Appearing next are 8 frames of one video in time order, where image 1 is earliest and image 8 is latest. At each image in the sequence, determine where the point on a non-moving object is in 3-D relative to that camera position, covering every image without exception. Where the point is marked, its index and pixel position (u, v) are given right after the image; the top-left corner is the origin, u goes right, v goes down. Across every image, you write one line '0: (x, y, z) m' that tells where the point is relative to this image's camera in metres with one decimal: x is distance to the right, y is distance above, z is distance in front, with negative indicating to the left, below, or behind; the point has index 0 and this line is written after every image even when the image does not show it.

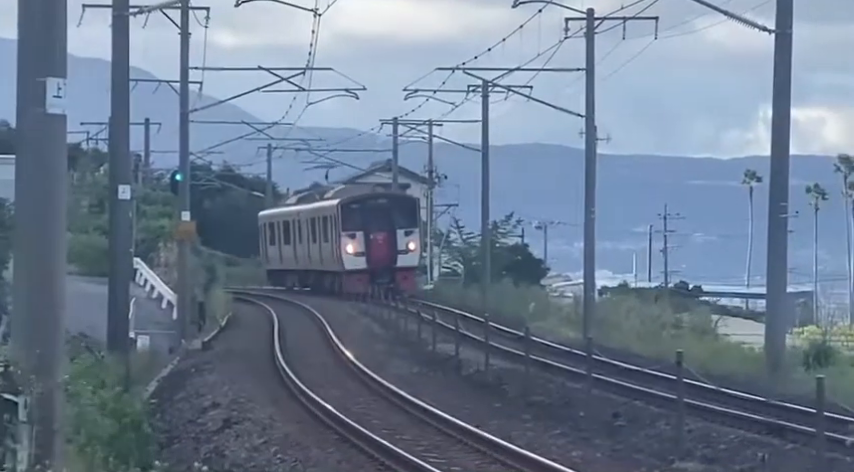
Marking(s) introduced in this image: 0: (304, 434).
0: (-1.4, -2.3, +20.0) m
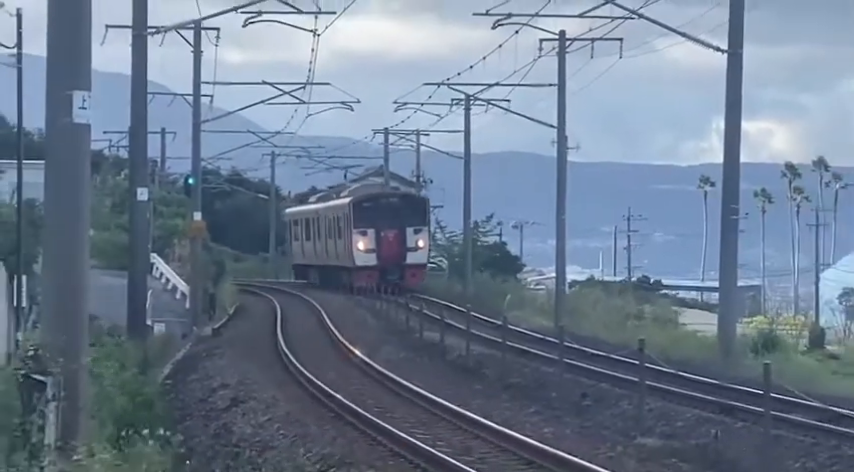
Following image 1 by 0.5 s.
0: (-1.6, -2.2, +22.2) m
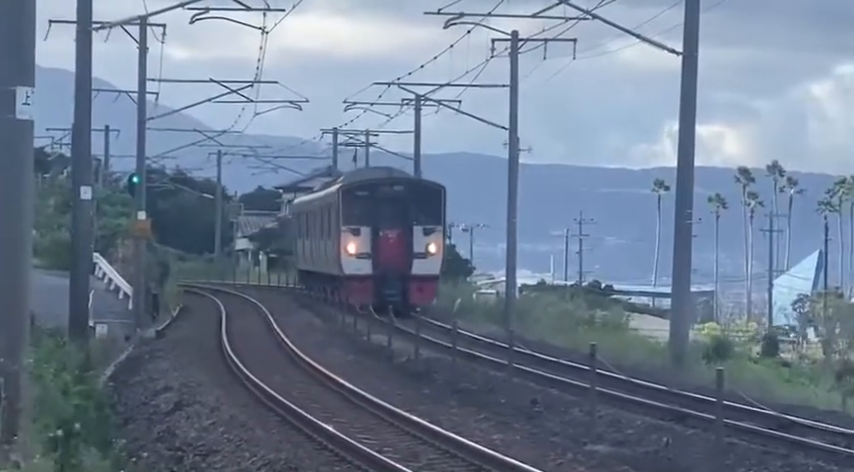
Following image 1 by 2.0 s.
0: (-2.3, -2.3, +21.8) m
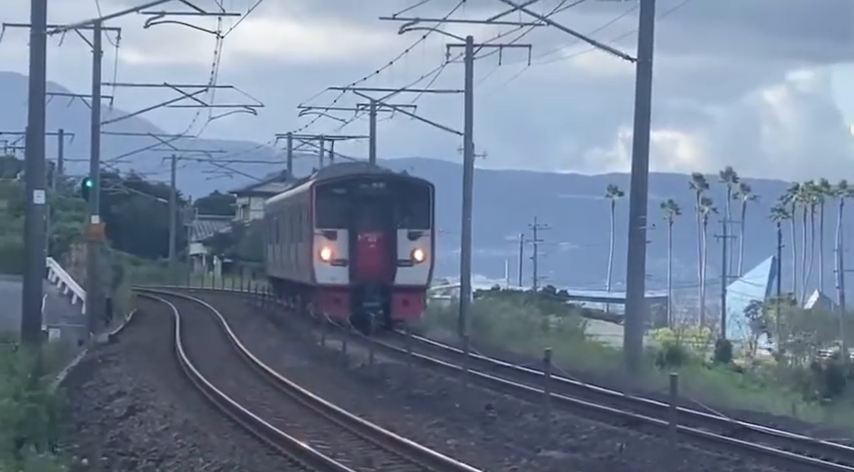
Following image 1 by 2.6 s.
0: (-2.8, -2.3, +21.8) m
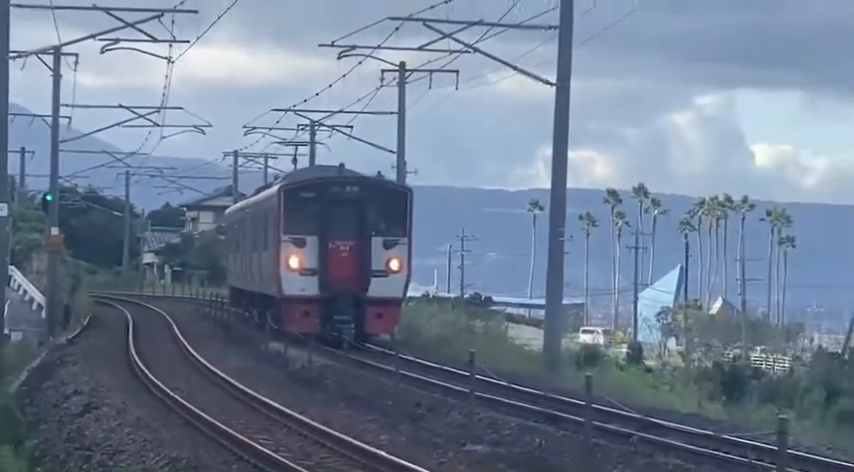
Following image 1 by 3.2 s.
0: (-3.7, -2.4, +23.5) m
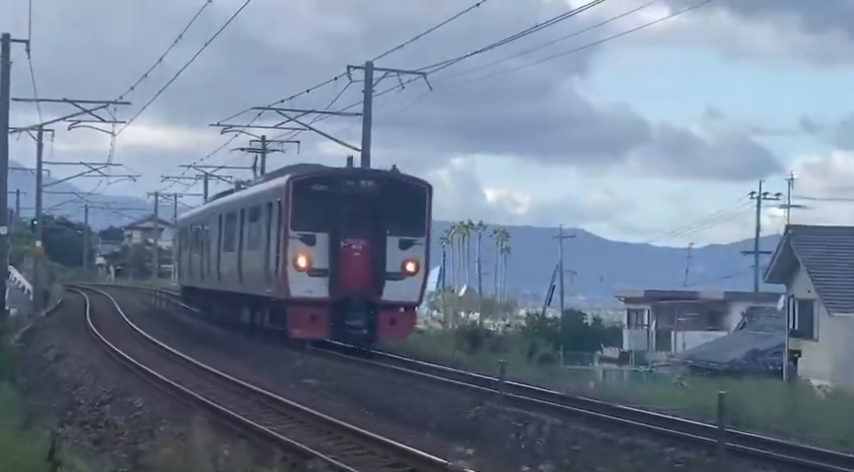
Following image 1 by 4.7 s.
0: (-6.8, -2.7, +36.3) m
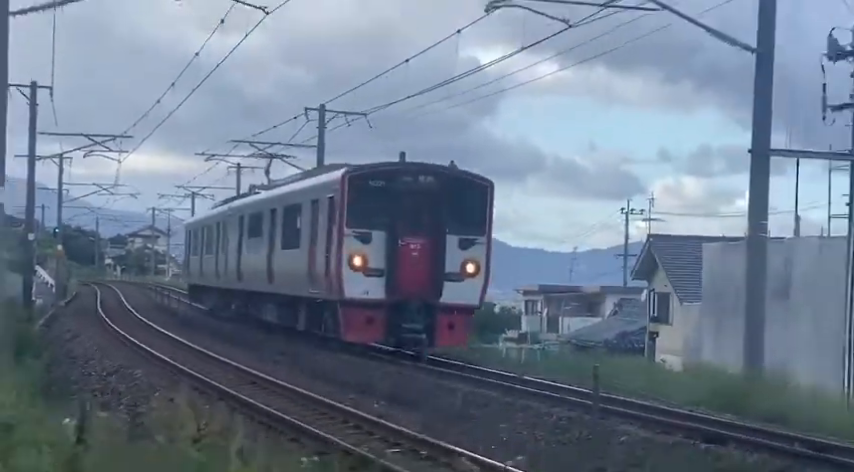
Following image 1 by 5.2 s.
0: (-8.3, -2.8, +45.7) m
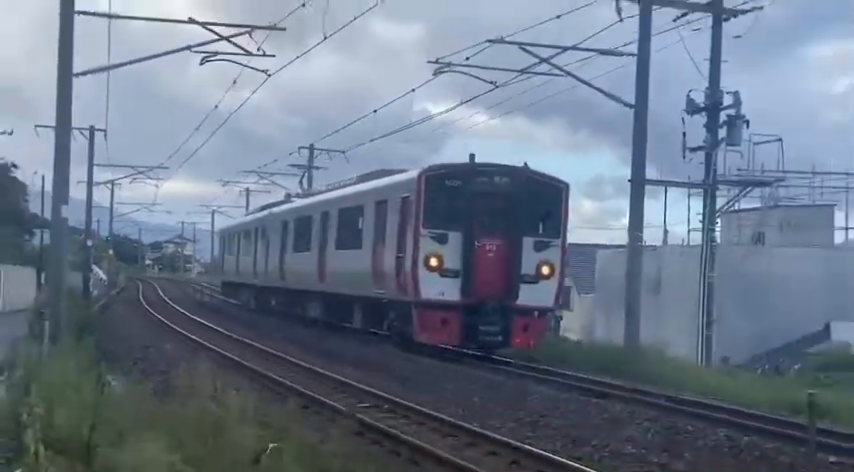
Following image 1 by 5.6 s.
0: (-9.6, -3.1, +60.3) m
